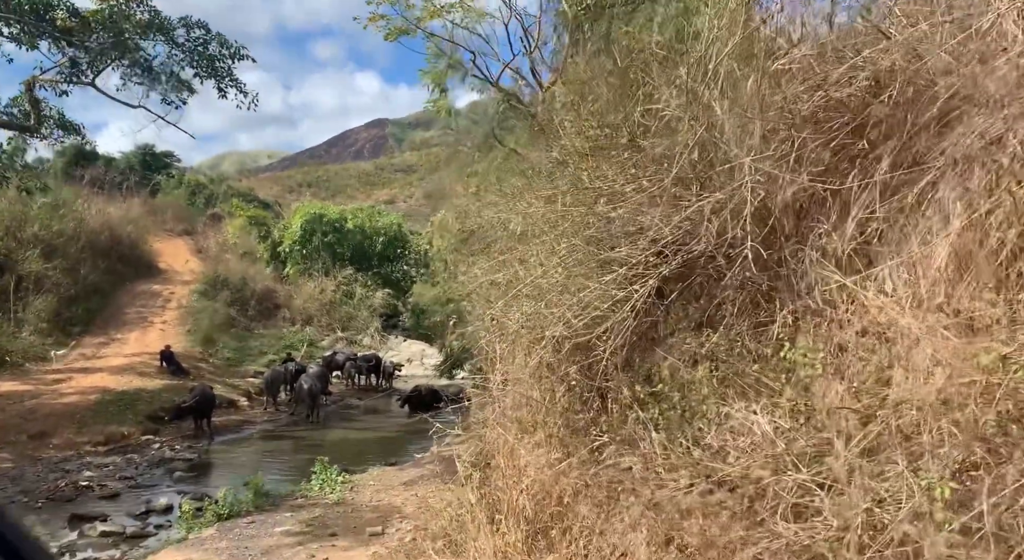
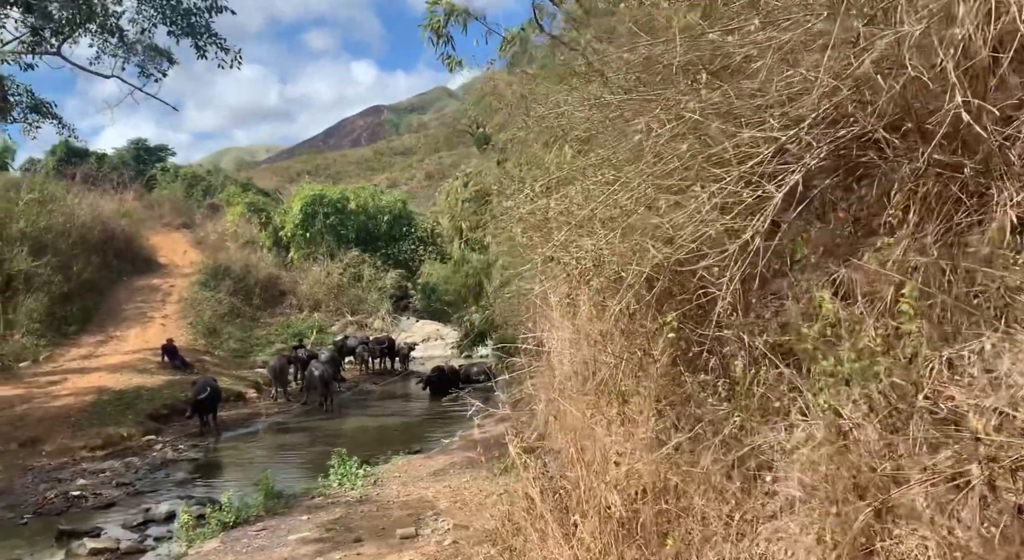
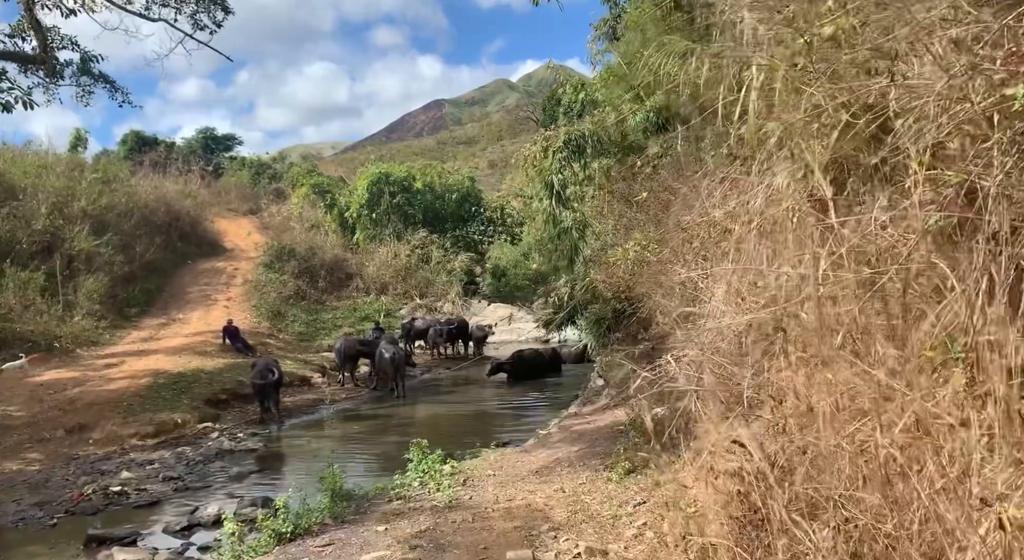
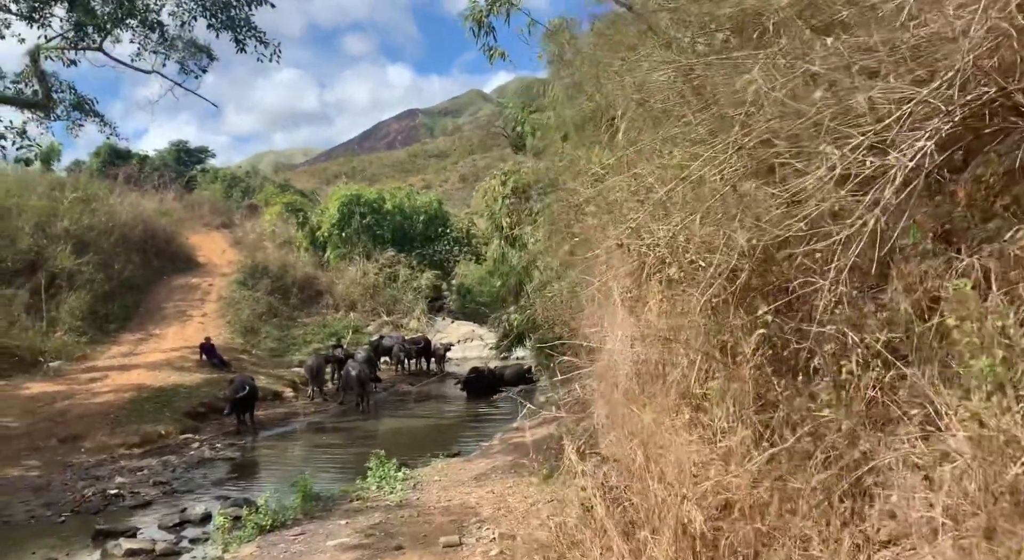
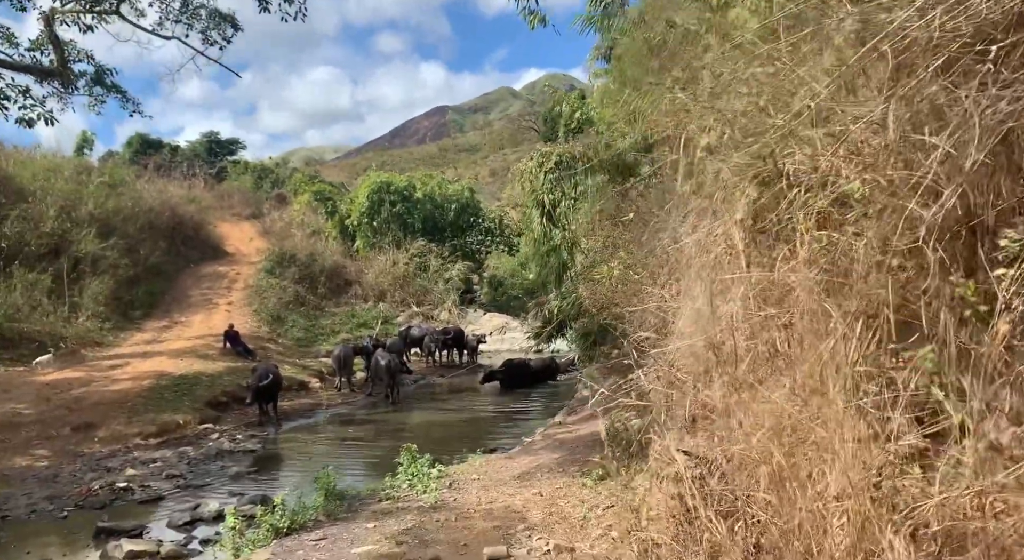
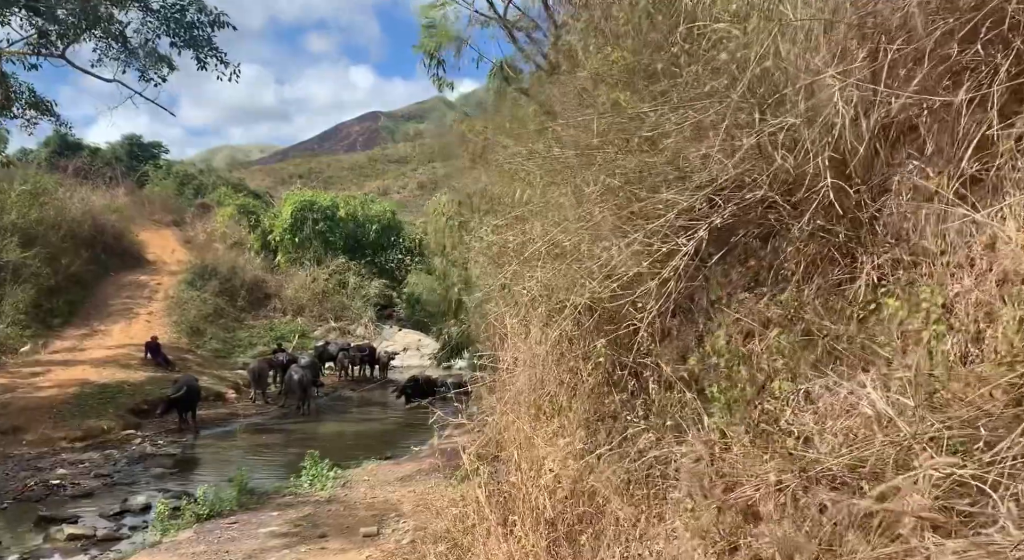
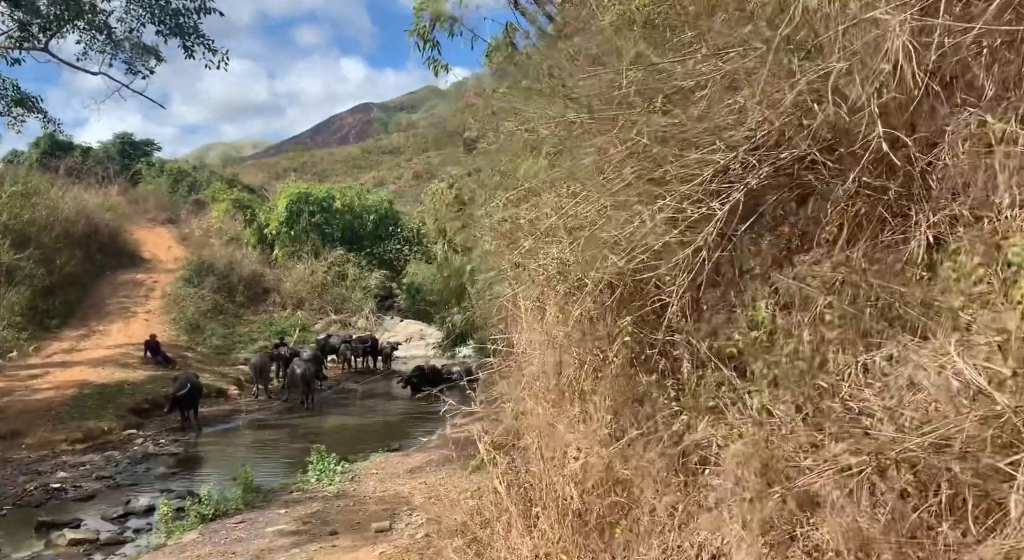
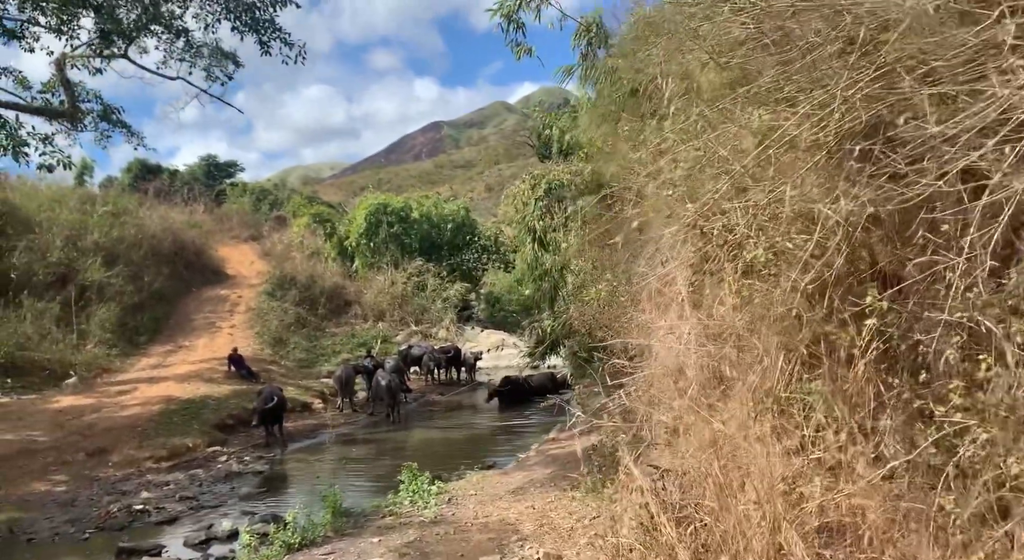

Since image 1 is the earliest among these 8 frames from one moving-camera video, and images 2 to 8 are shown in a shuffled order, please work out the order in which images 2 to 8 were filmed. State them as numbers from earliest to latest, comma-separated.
6, 7, 2, 4, 8, 5, 3
